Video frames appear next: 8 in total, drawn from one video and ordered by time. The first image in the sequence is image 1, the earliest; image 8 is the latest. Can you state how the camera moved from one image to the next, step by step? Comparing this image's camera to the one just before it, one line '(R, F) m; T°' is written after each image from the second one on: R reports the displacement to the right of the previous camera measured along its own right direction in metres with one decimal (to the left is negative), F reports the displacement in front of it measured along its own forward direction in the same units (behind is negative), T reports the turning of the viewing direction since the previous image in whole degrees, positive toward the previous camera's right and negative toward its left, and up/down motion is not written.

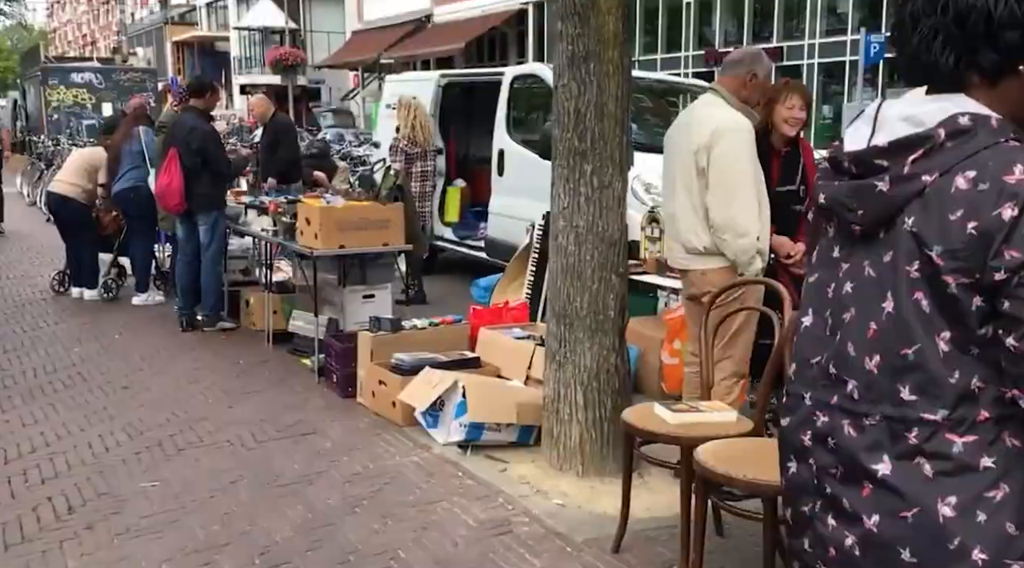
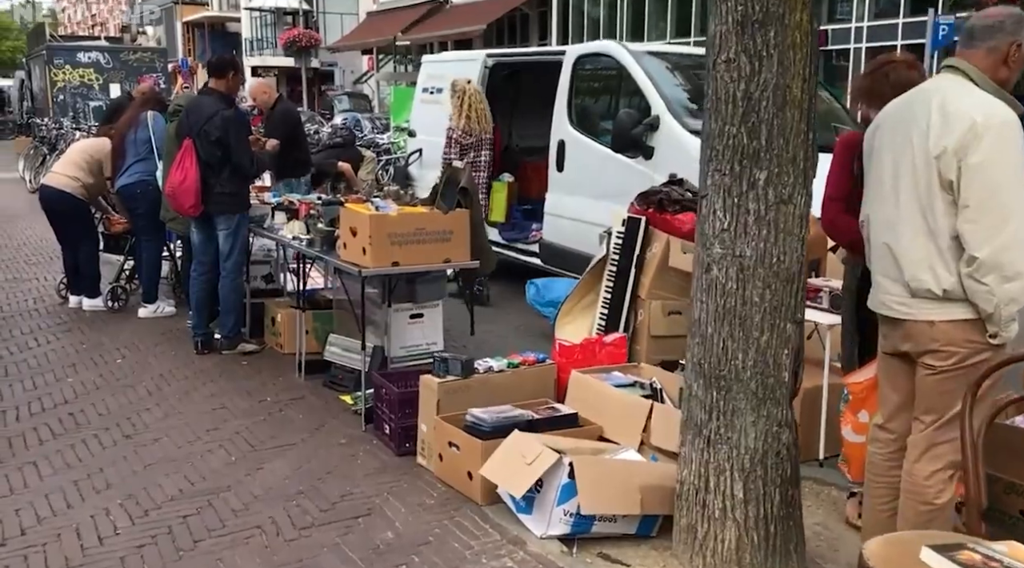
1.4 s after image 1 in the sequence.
(-0.4, +1.2) m; 0°
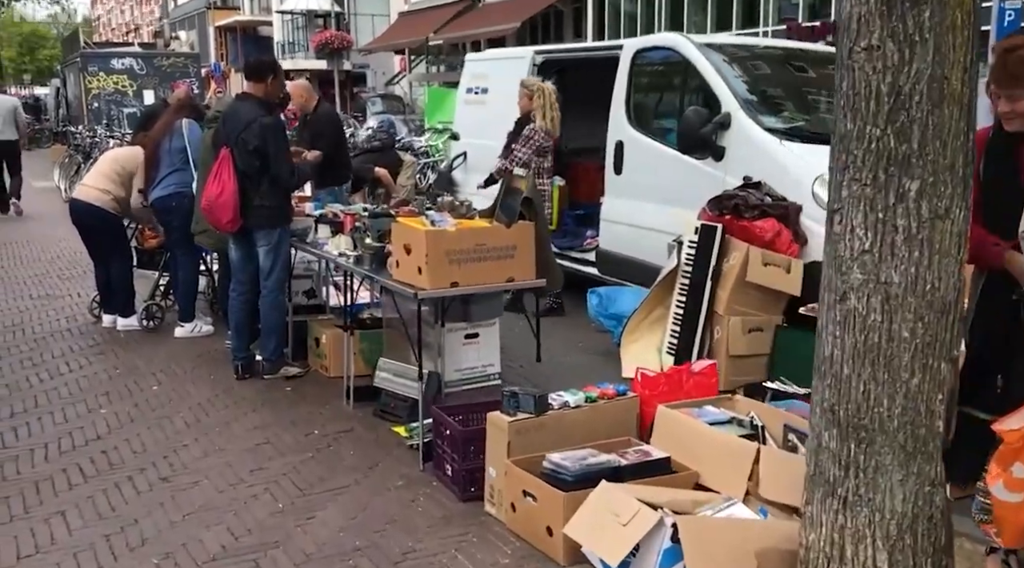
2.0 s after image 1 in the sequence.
(-0.2, +0.5) m; -2°
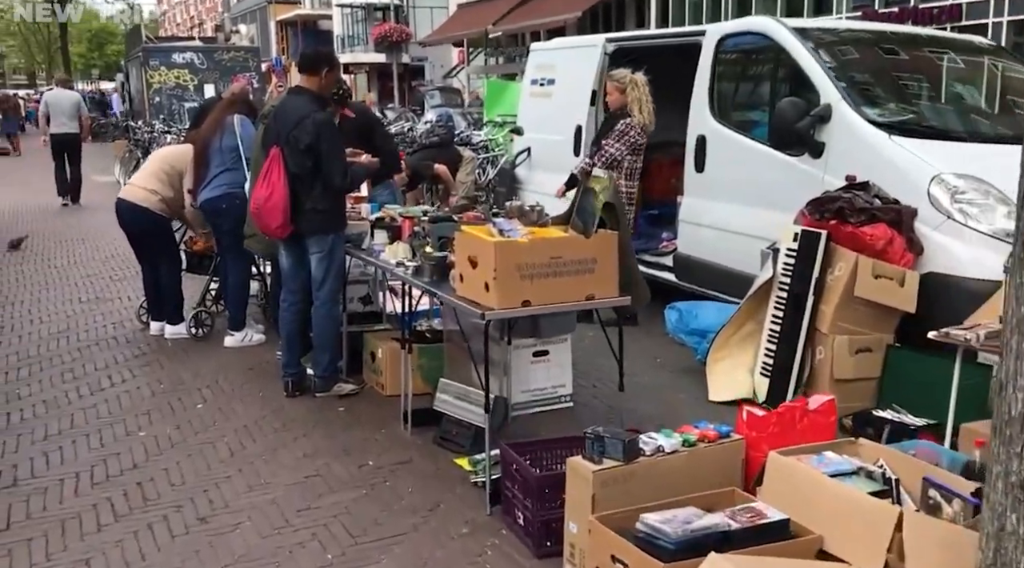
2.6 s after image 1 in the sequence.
(-0.1, +0.6) m; -3°
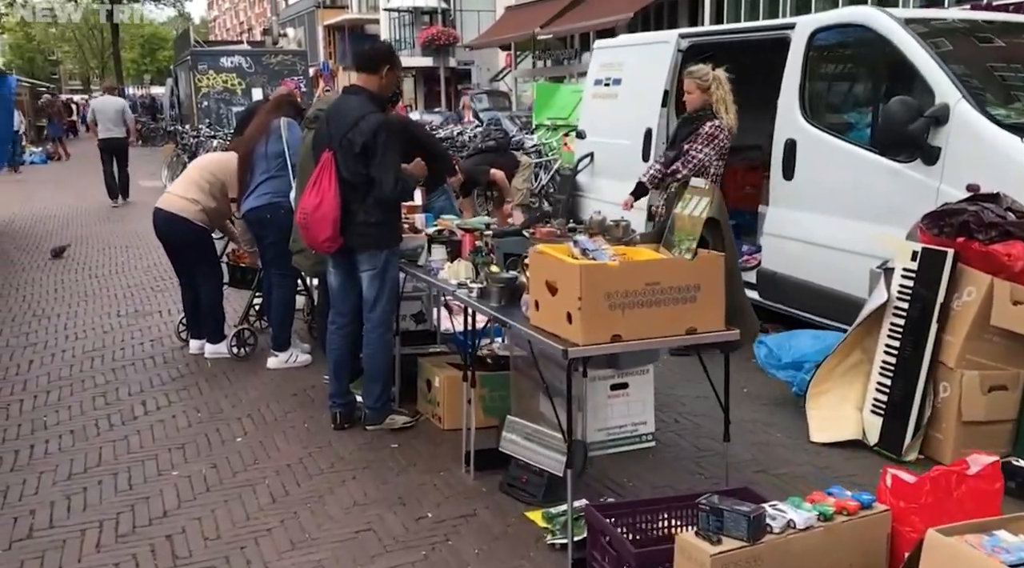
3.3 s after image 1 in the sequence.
(-0.1, +0.6) m; -3°
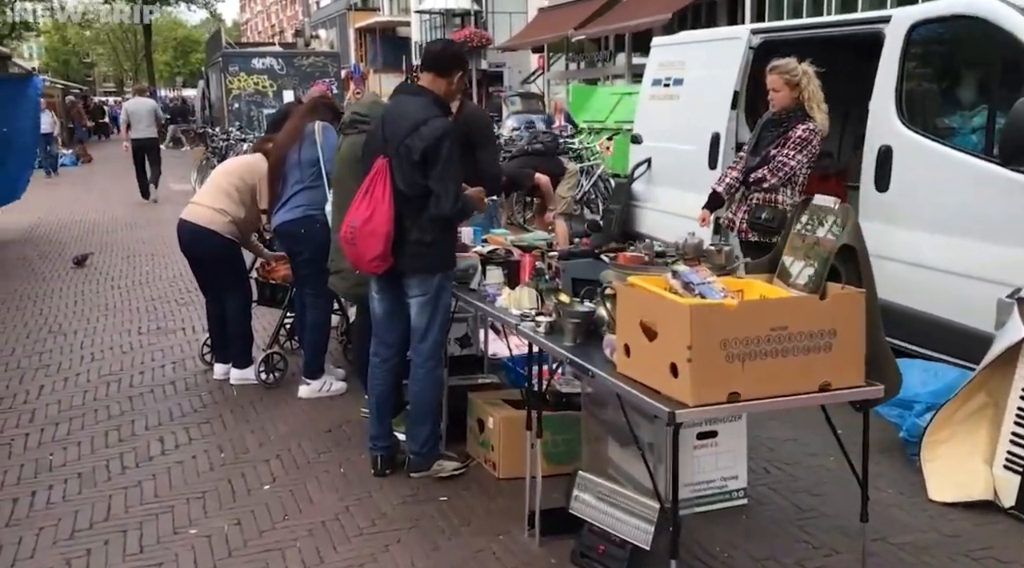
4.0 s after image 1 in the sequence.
(-0.2, +0.6) m; -2°
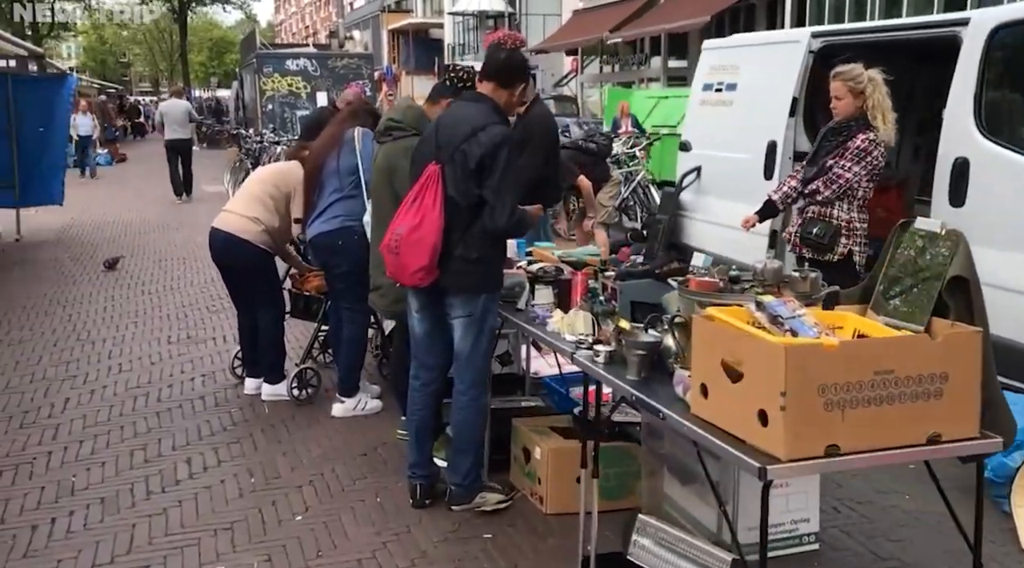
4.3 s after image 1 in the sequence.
(-0.1, +0.3) m; -2°
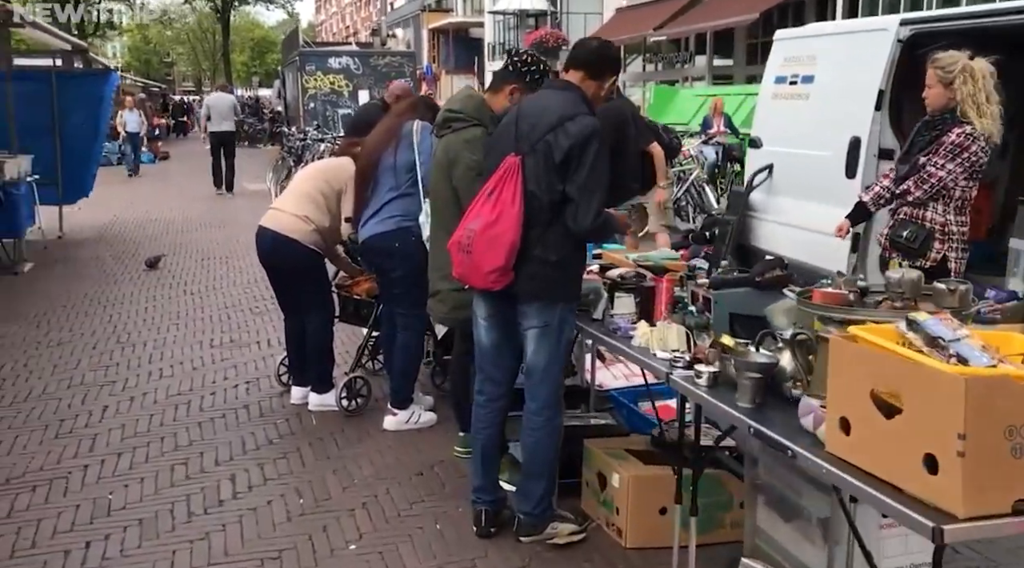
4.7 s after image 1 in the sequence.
(-0.2, +0.4) m; -2°
